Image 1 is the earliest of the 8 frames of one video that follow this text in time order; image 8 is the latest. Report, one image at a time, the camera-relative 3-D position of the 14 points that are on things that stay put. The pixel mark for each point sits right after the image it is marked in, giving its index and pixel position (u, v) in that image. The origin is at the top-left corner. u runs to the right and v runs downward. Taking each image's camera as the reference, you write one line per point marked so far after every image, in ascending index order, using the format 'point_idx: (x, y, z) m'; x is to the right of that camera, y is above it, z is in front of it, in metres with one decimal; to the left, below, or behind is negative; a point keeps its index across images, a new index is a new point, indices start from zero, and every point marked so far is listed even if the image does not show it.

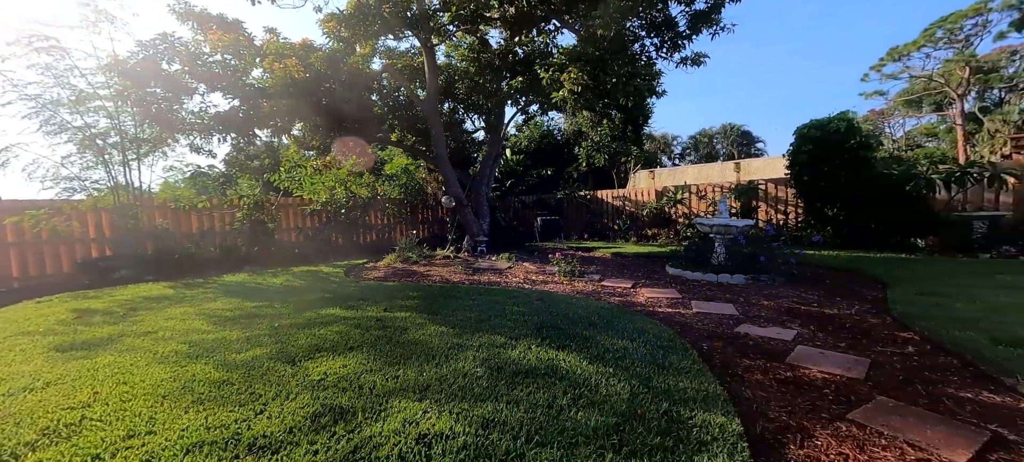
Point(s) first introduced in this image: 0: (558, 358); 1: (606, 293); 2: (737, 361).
0: (+0.3, -0.8, +2.4) m
1: (+1.1, -0.7, +4.5) m
2: (+1.4, -0.8, +2.5) m
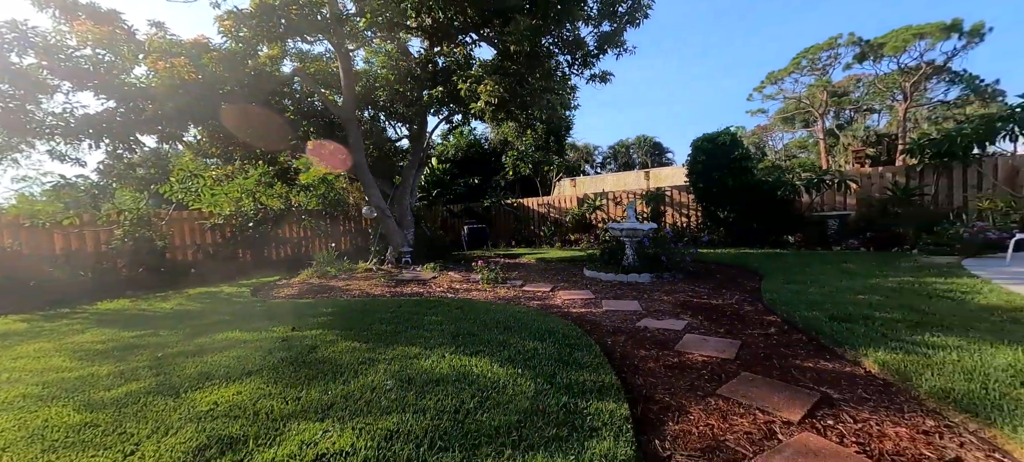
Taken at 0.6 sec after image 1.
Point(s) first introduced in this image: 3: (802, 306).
0: (-0.3, -0.8, +2.4) m
1: (+0.2, -0.8, +4.6) m
2: (+0.8, -0.8, +2.7) m
3: (+2.5, -0.6, +3.4) m
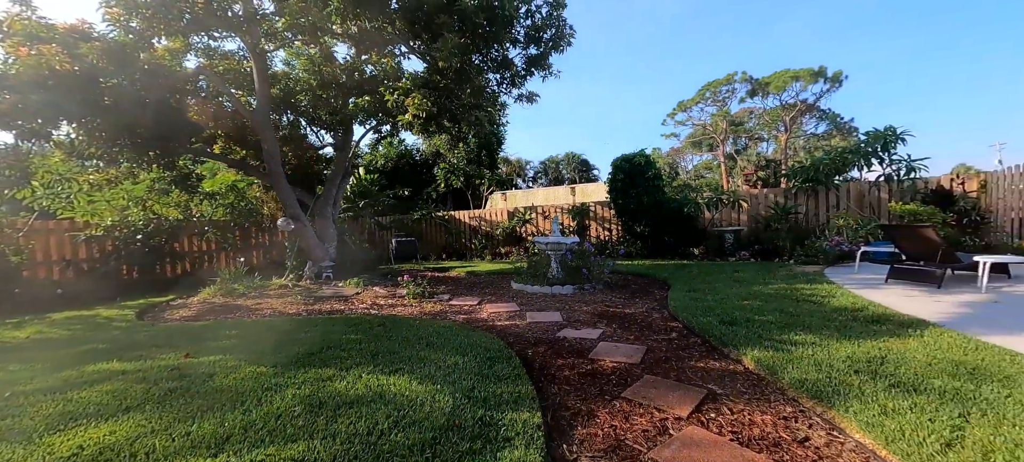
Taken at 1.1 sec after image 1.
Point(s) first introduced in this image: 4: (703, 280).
0: (-0.7, -0.9, +2.4) m
1: (-0.7, -0.9, +4.6) m
2: (+0.3, -0.9, +2.8) m
3: (+1.8, -0.8, +3.8) m
4: (+2.8, -0.7, +5.8) m
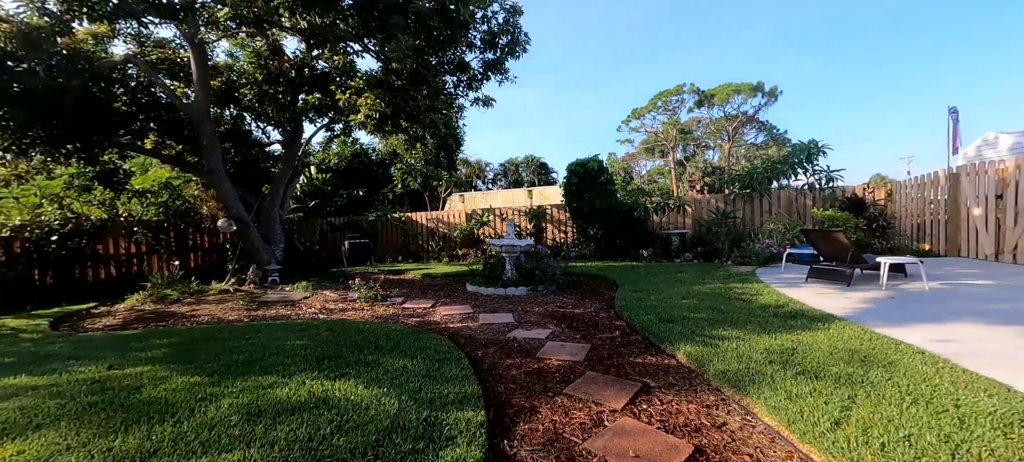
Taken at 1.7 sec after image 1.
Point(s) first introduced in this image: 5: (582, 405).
0: (-1.1, -0.9, +2.3) m
1: (-1.2, -1.0, +4.6) m
2: (-0.1, -0.9, +2.9) m
3: (+1.3, -0.8, +4.1) m
4: (+2.1, -0.8, +6.2) m
5: (+0.4, -0.9, +2.1) m
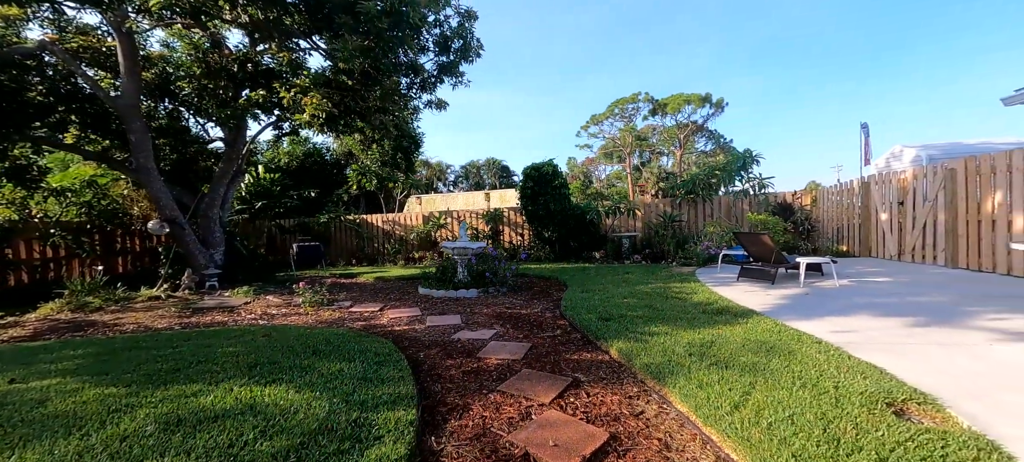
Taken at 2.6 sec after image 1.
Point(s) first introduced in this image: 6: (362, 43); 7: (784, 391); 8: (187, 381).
0: (-1.4, -0.9, +2.3) m
1: (-1.8, -1.0, +4.5) m
2: (-0.5, -1.0, +2.9) m
3: (+0.8, -0.8, +4.2) m
4: (+1.4, -0.8, +6.4) m
5: (0.0, -0.9, +2.2) m
6: (-2.1, +2.7, +5.6) m
7: (+1.4, -0.8, +2.0) m
8: (-2.1, -0.9, +2.5) m
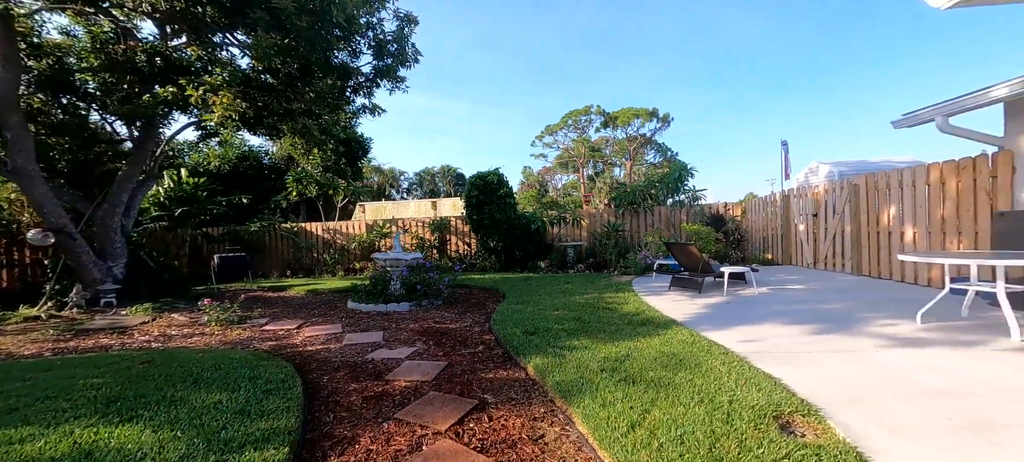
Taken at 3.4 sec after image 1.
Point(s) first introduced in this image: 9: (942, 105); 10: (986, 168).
0: (-2.0, -1.0, +2.0) m
1: (-2.6, -1.1, +4.1) m
2: (-1.1, -1.1, +2.7) m
3: (0.0, -1.0, +4.1) m
4: (+0.4, -1.0, +6.4) m
5: (-0.5, -1.0, +2.1) m
6: (-3.0, +2.5, +5.3) m
7: (+0.9, -0.9, +2.0) m
8: (-2.6, -1.0, +2.1) m
9: (+5.0, +1.5, +4.6) m
10: (+5.4, +0.7, +4.5) m
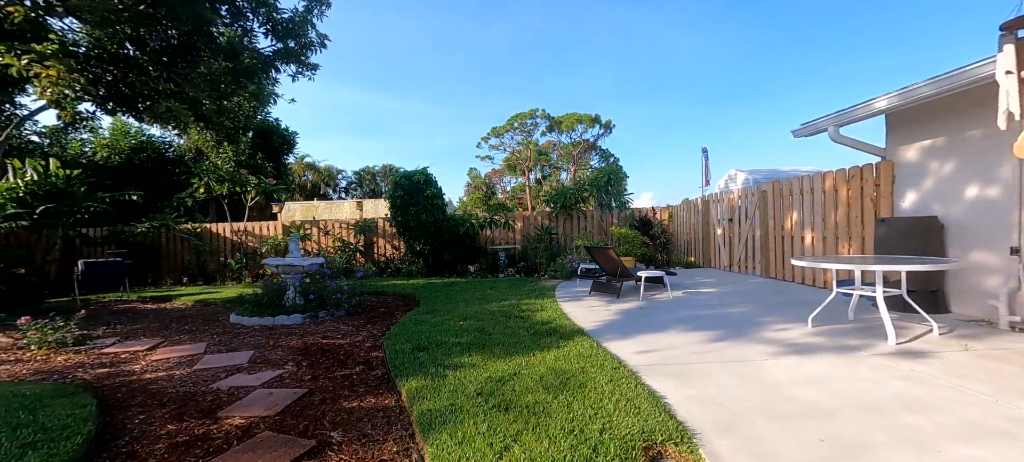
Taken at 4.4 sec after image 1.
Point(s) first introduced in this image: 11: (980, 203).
0: (-2.7, -1.0, +1.3) m
1: (-3.6, -1.1, +3.4) m
2: (-1.9, -1.1, +2.1) m
3: (-1.0, -1.0, +3.7) m
4: (-0.9, -1.0, +6.0) m
5: (-1.2, -1.0, +1.6) m
6: (-4.1, +2.5, +4.5) m
7: (+0.1, -0.9, +1.7) m
8: (-3.3, -1.0, +1.4) m
9: (+3.9, +1.4, +4.8) m
10: (+4.3, +0.6, +4.8) m
11: (+4.3, +0.3, +3.7) m
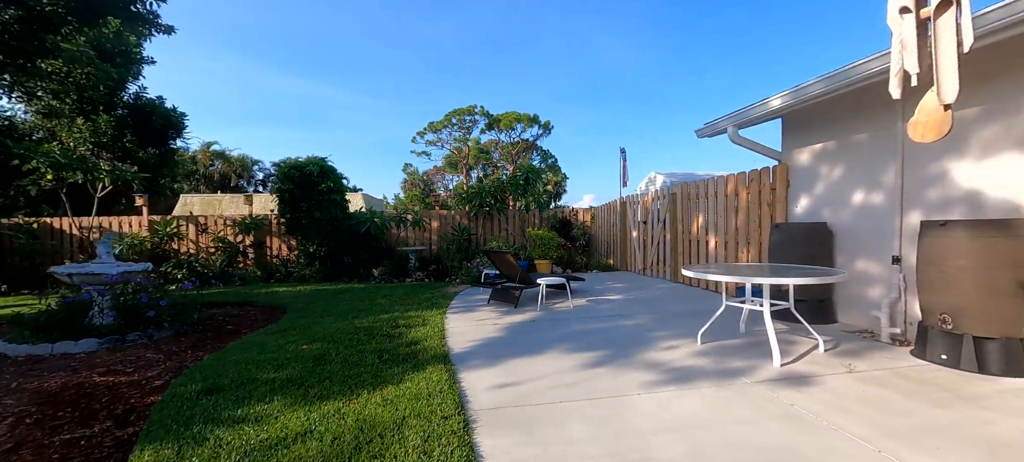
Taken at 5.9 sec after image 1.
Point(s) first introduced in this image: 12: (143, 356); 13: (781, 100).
0: (-3.4, -1.0, +0.2) m
1: (-4.6, -1.1, +2.2) m
2: (-2.8, -1.1, +1.2) m
3: (-2.1, -1.0, +2.8) m
4: (-2.3, -1.0, +5.1) m
5: (-2.1, -1.0, +0.7) m
6: (-5.2, +2.5, +3.2) m
7: (-0.7, -0.9, +1.1) m
8: (-4.1, -1.0, +0.2) m
9: (+2.6, +1.3, +4.6) m
10: (+3.0, +0.6, +4.7) m
11: (+3.1, +0.2, +3.5) m
12: (-3.2, -1.1, +3.5) m
13: (+2.6, +1.3, +3.9) m
